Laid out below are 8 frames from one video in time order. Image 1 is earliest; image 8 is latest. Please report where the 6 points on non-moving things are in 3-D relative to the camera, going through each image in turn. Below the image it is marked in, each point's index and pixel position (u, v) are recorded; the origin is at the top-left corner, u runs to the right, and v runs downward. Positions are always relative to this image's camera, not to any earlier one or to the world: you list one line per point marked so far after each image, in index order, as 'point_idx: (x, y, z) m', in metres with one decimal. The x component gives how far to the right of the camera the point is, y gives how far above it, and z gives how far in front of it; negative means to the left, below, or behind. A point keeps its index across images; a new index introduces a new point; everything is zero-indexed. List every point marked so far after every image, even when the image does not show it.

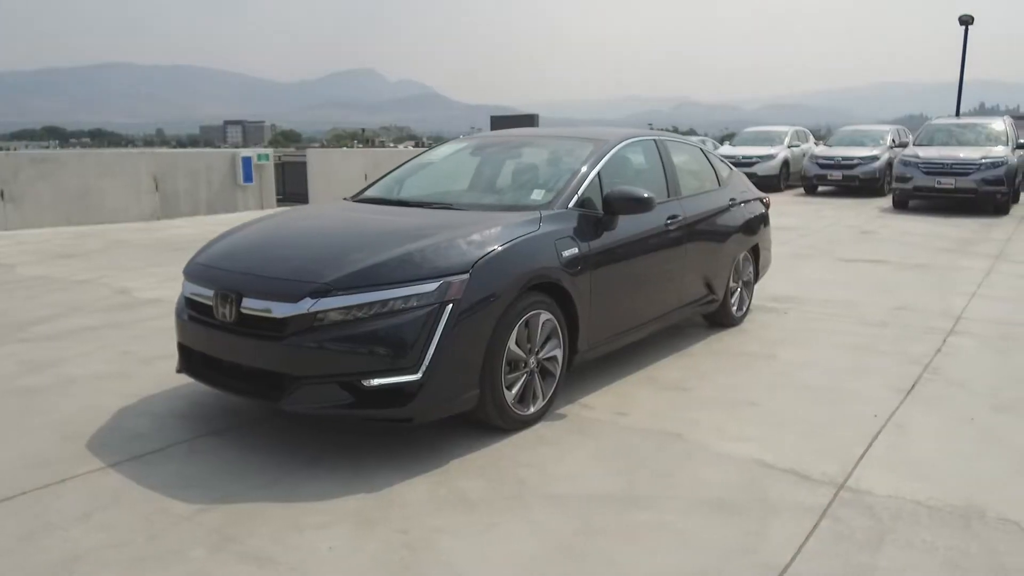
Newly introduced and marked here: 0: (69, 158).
0: (-8.5, +2.5, +14.2) m
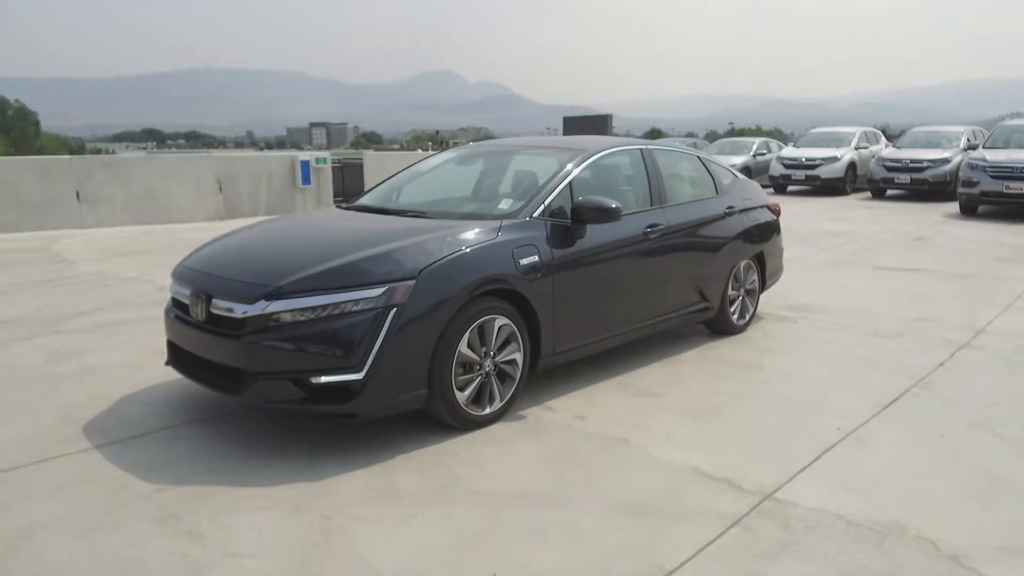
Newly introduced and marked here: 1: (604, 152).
0: (-7.6, +2.6, +15.2) m
1: (+0.7, +1.1, +5.9) m
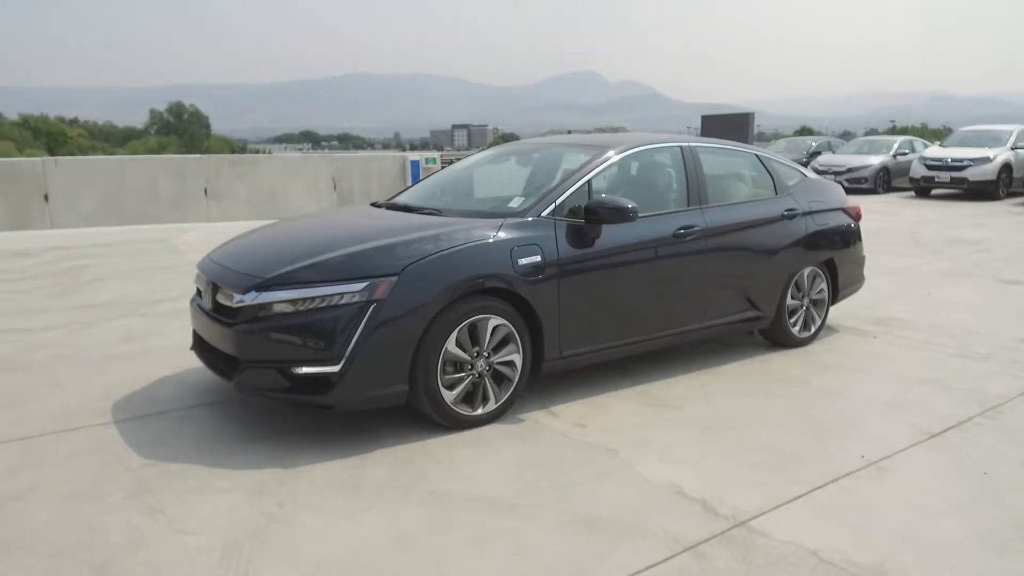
0: (-5.5, +2.8, +16.3) m
1: (+0.9, +1.1, +5.6) m
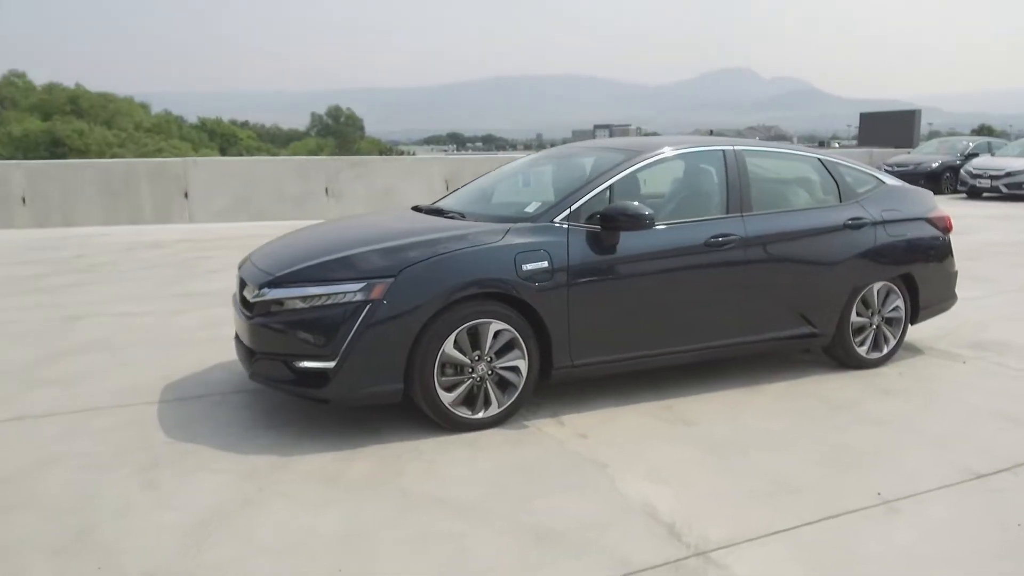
0: (-3.1, +2.9, +17.1) m
1: (+1.1, +1.0, +5.4) m
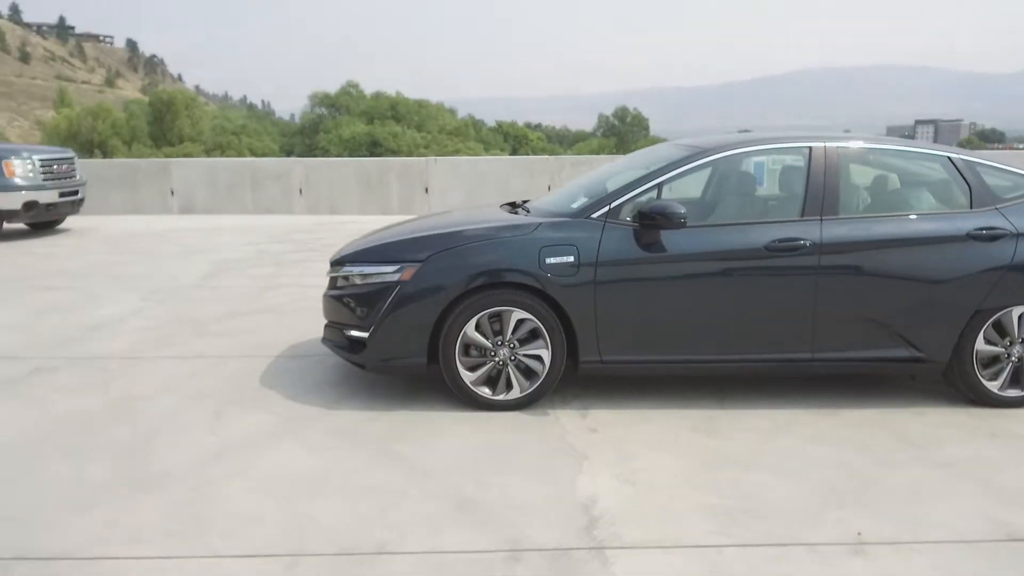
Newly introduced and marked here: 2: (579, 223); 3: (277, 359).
0: (+2.1, +3.0, +17.6) m
1: (+1.6, +1.0, +5.1) m
2: (+0.5, +0.4, +4.9) m
3: (-1.9, -0.6, +5.9) m
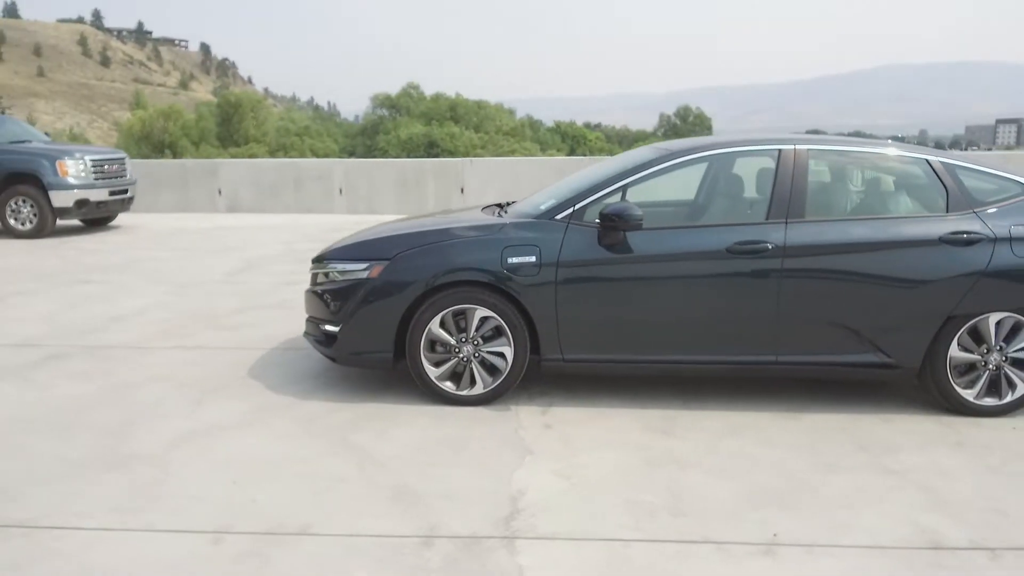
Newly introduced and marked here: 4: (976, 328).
0: (+2.9, +3.0, +17.5) m
1: (+1.4, +0.9, +5.1) m
2: (+0.2, +0.4, +5.0) m
3: (-2.0, -0.5, +6.2) m
4: (+3.1, -0.3, +4.9) m
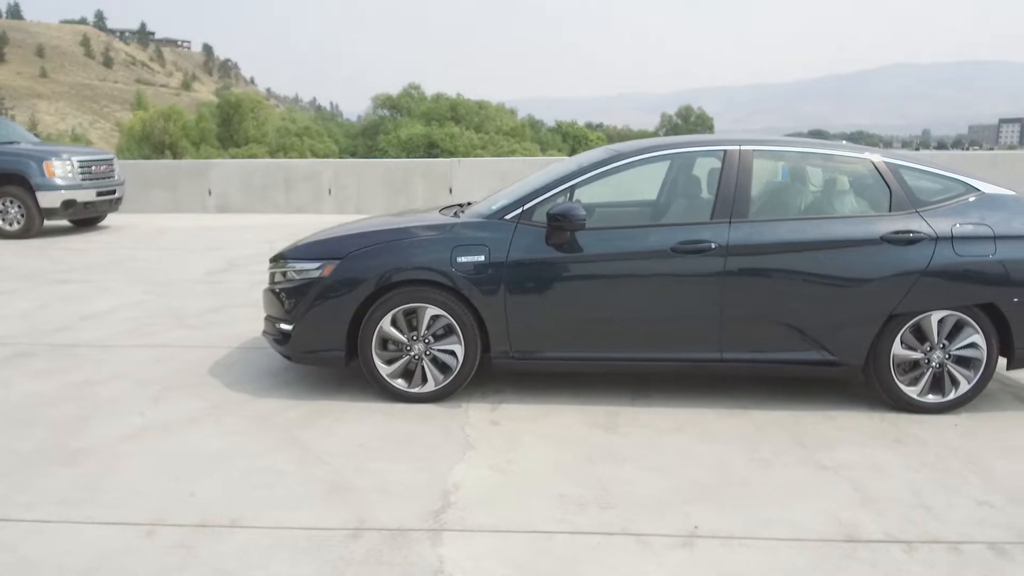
0: (+2.6, +3.0, +17.6) m
1: (+1.1, +1.0, +5.2) m
2: (-0.1, +0.4, +5.1) m
3: (-2.4, -0.5, +6.3) m
4: (+2.7, -0.3, +4.9) m
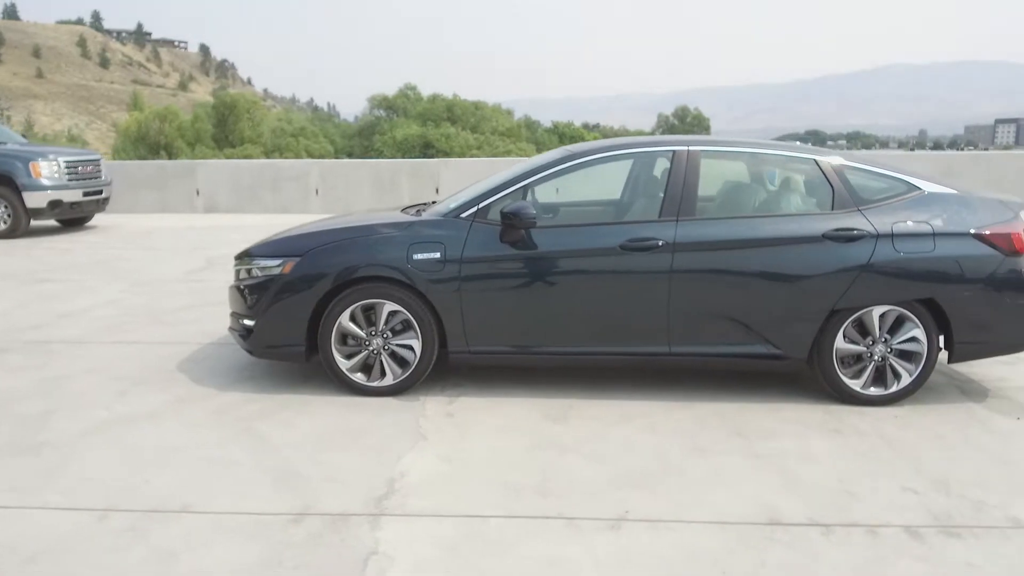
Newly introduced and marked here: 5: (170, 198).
0: (+2.3, +3.0, +17.7) m
1: (+0.8, +1.0, +5.4) m
2: (-0.4, +0.5, +5.2) m
3: (-2.7, -0.5, +6.5) m
4: (+2.4, -0.2, +5.1) m
5: (-8.5, +2.2, +18.3) m
